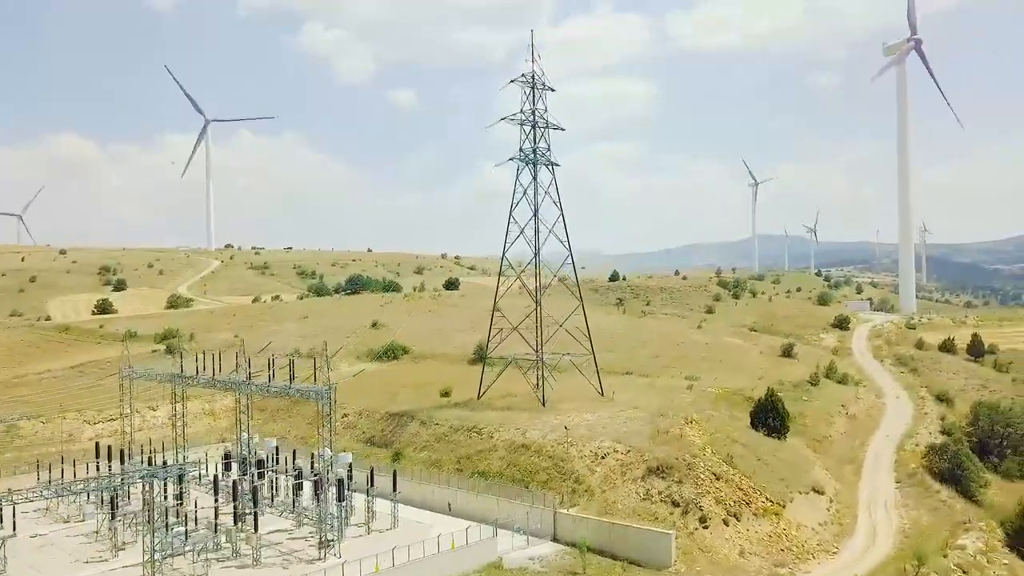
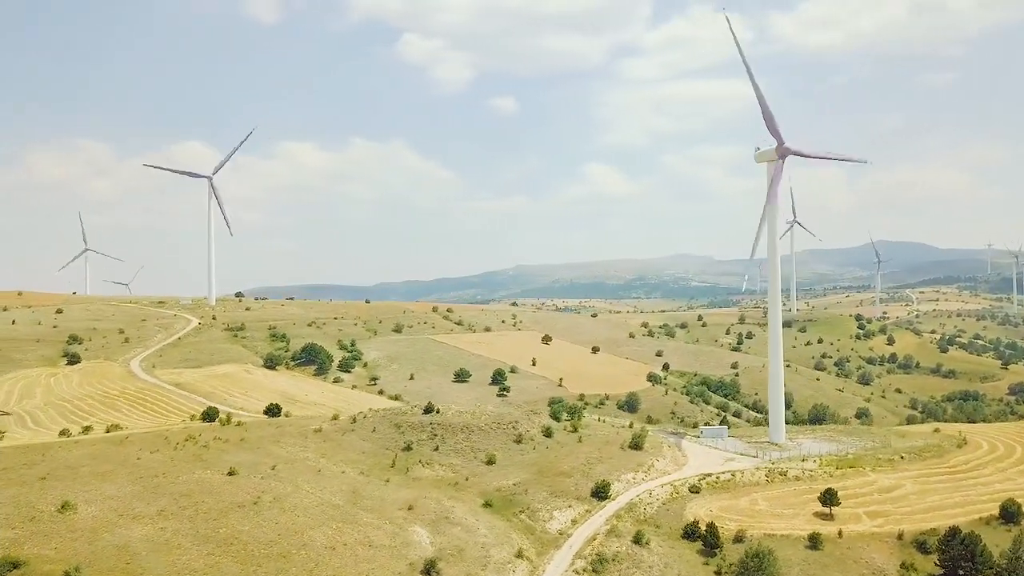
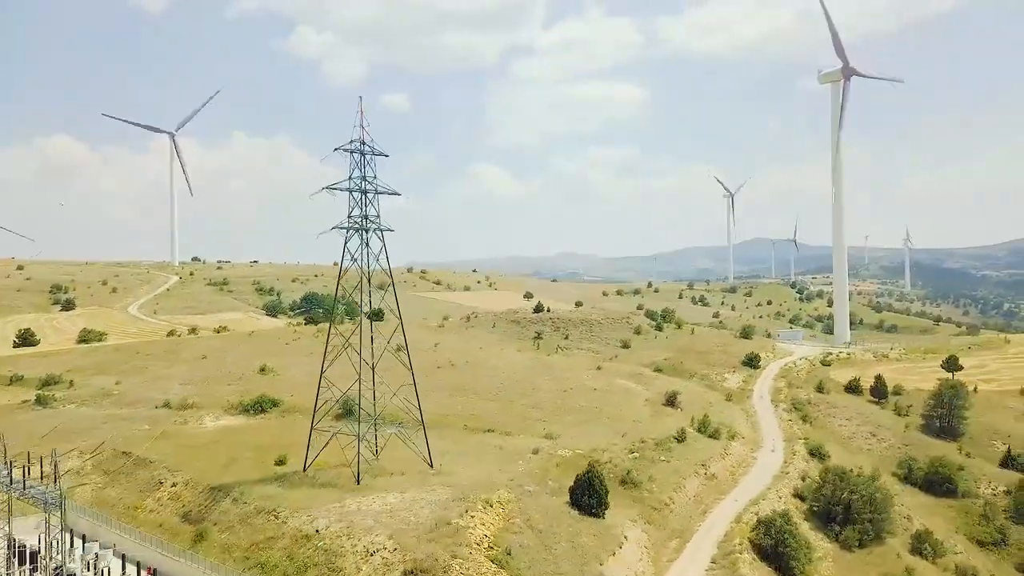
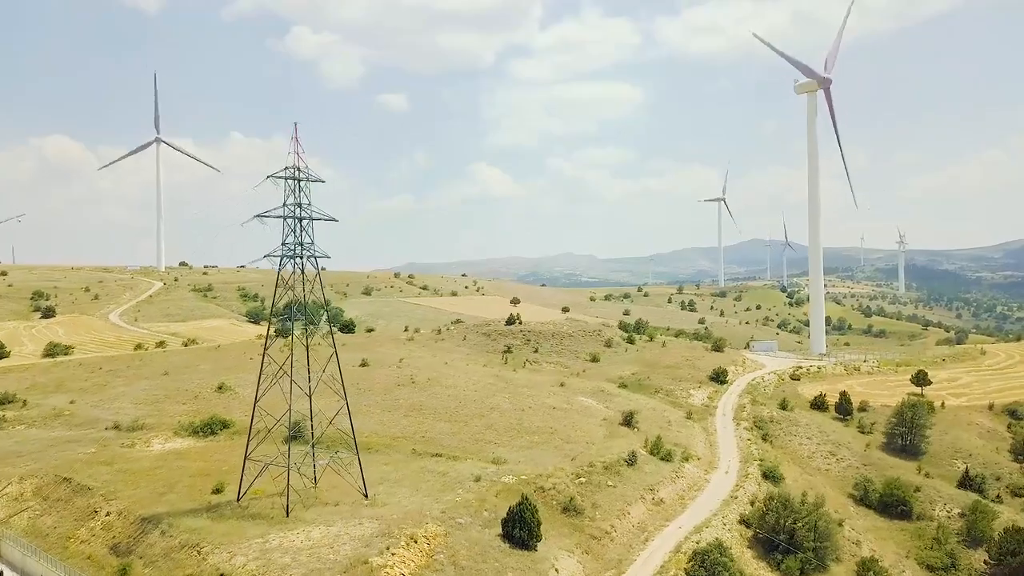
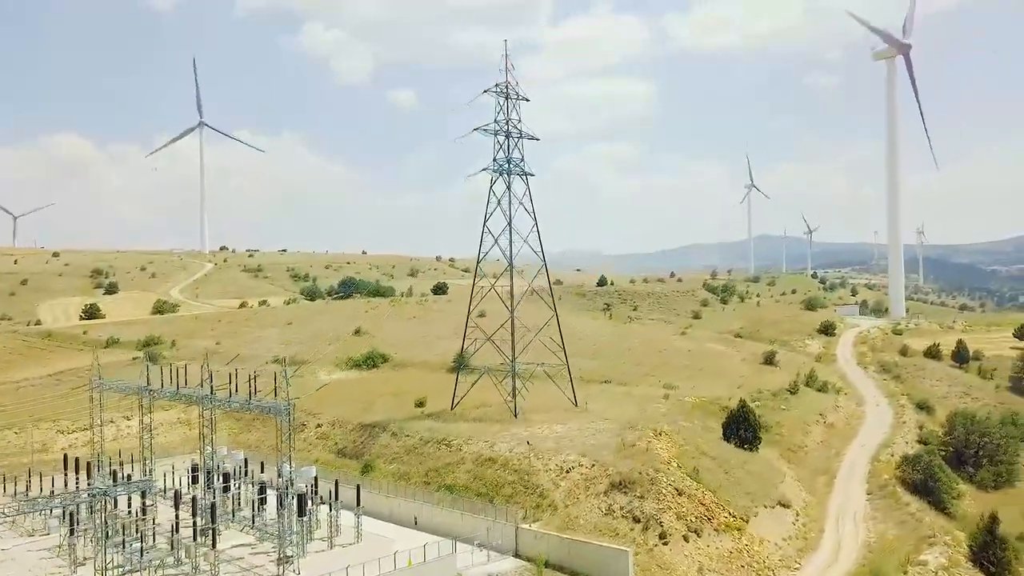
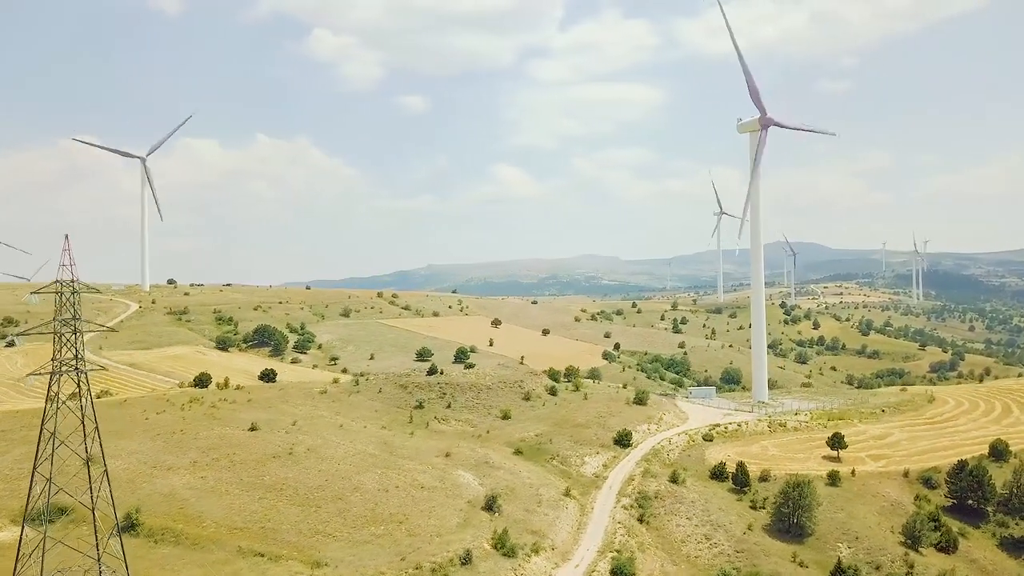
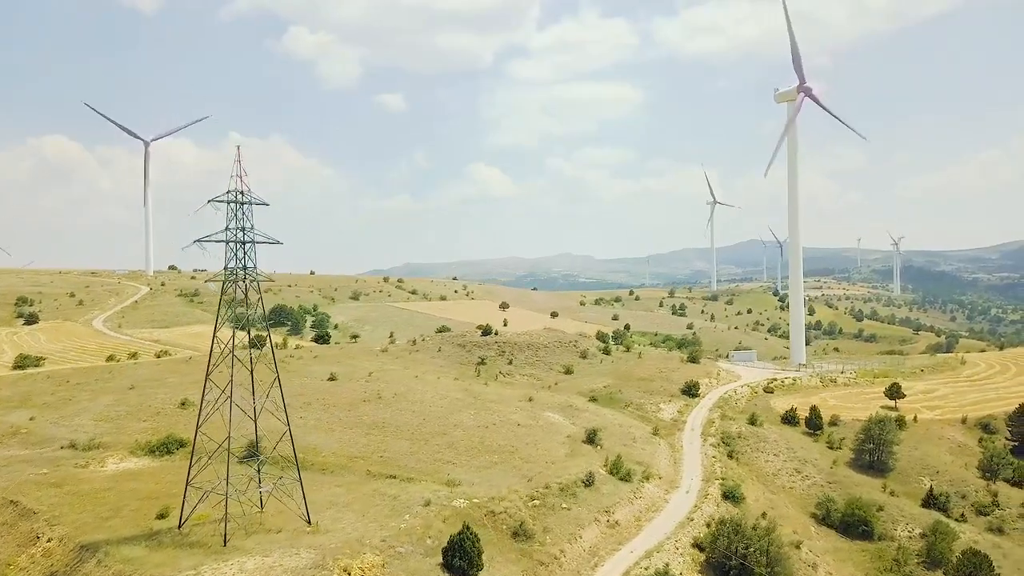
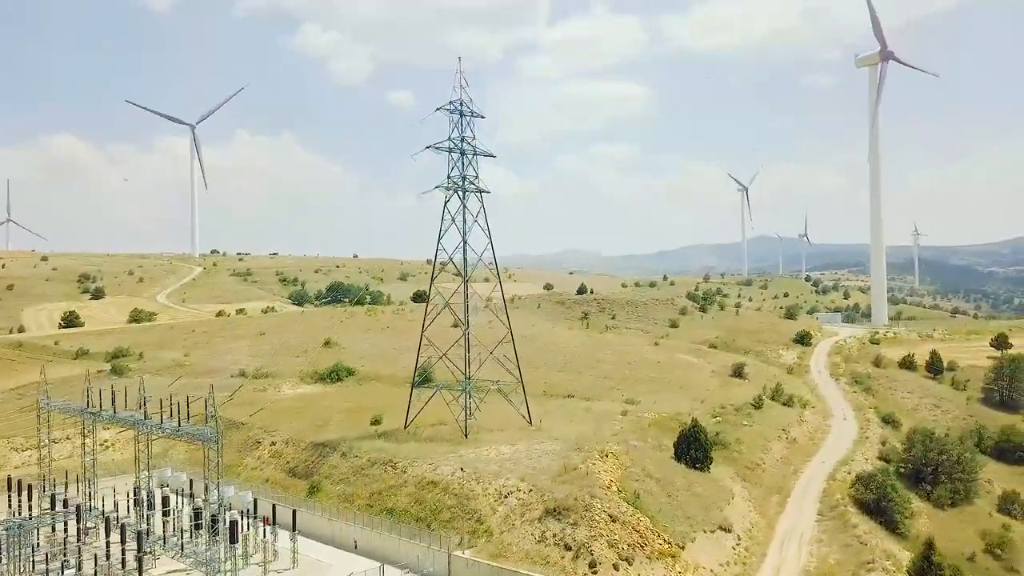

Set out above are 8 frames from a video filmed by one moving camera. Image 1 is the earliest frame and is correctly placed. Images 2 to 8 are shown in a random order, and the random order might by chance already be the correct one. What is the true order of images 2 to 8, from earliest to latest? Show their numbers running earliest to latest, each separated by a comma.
5, 8, 3, 4, 7, 6, 2
